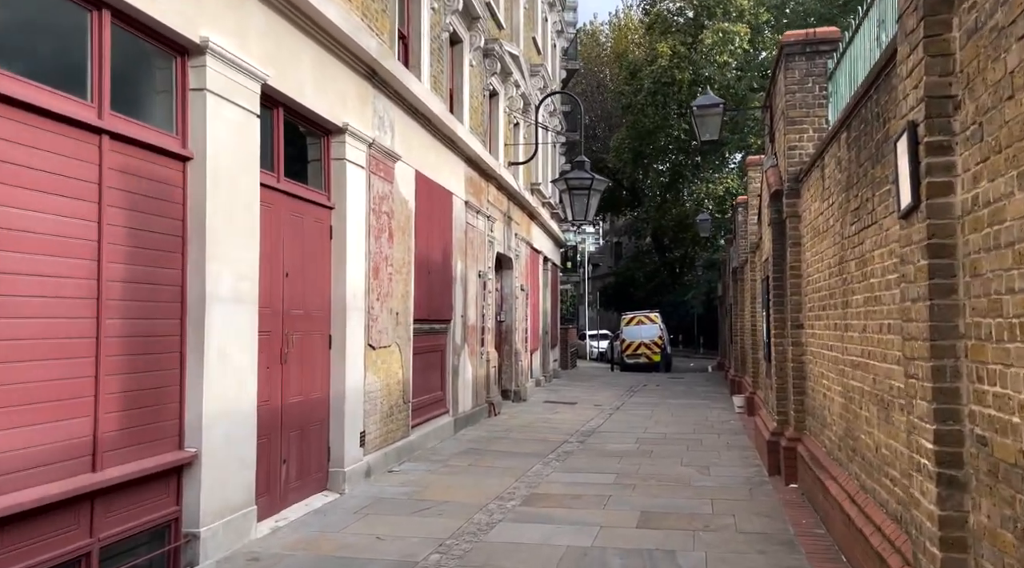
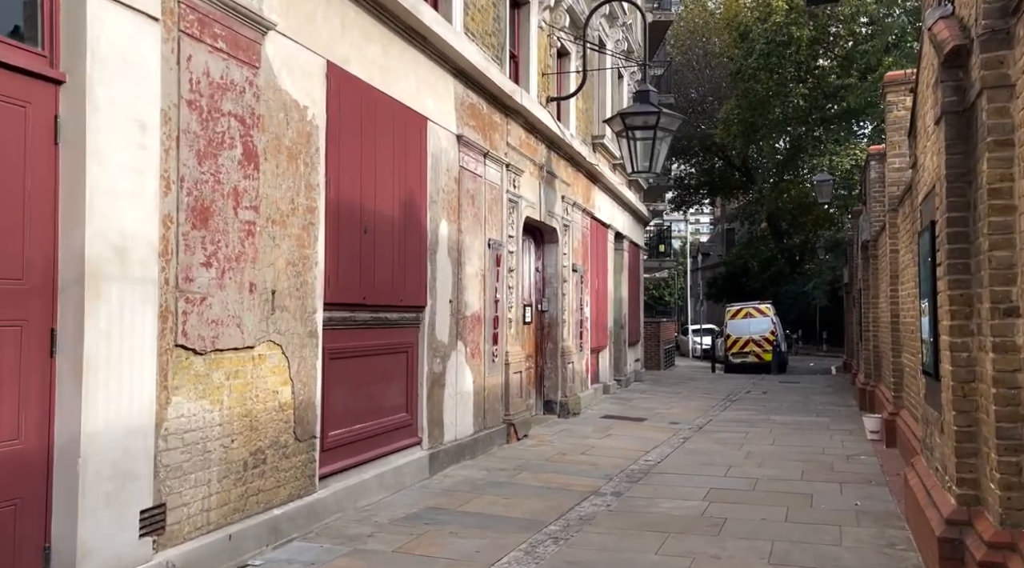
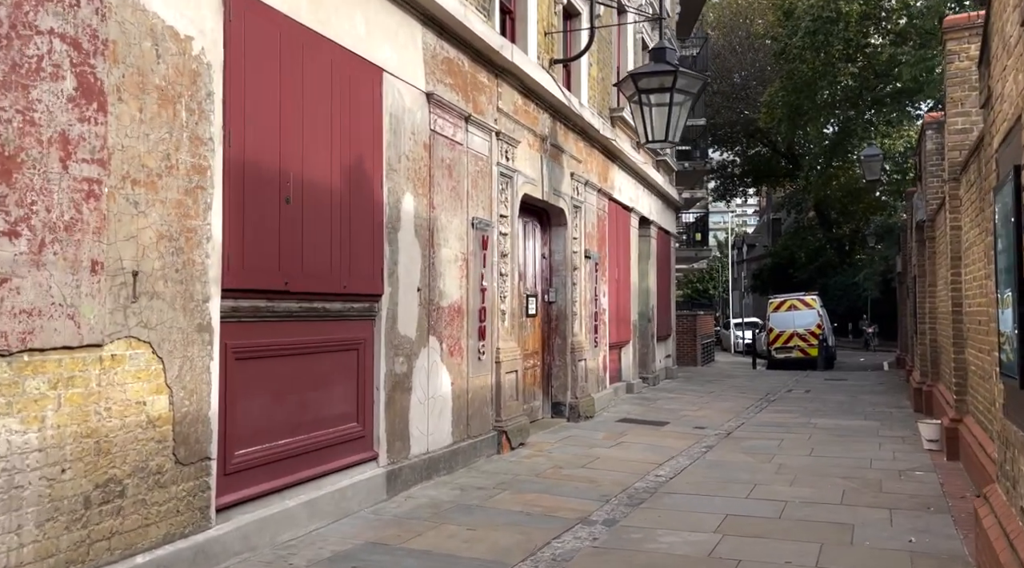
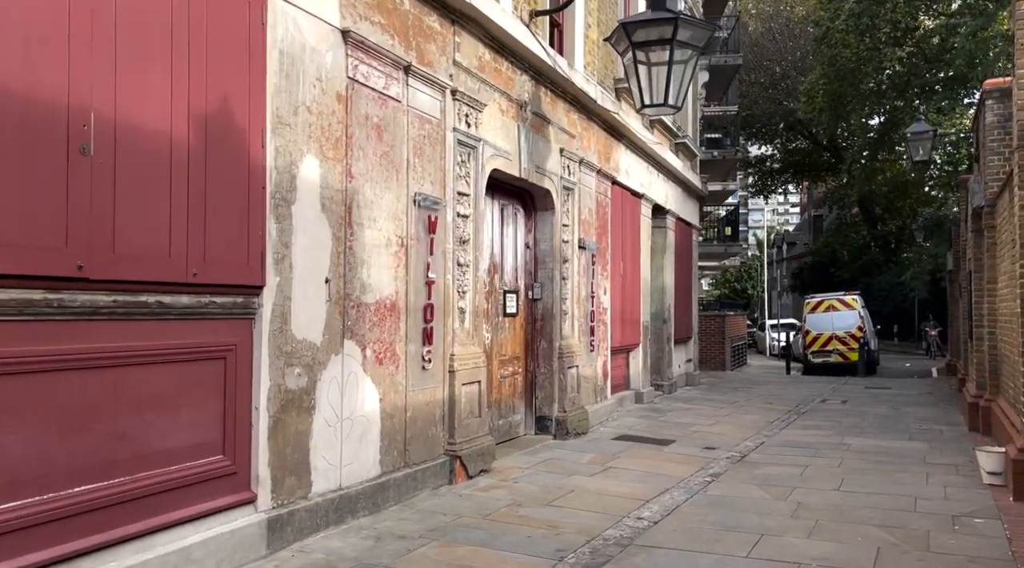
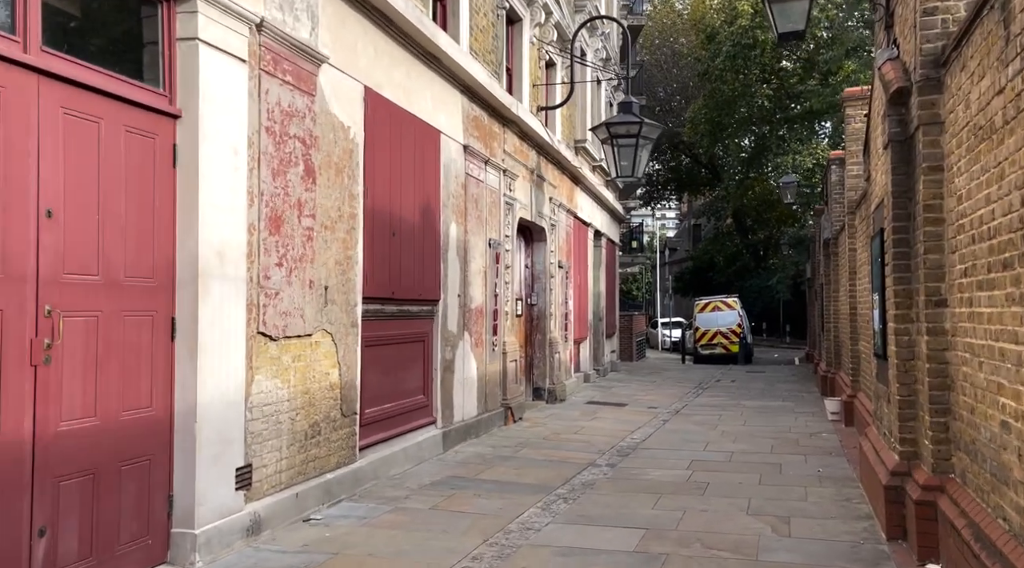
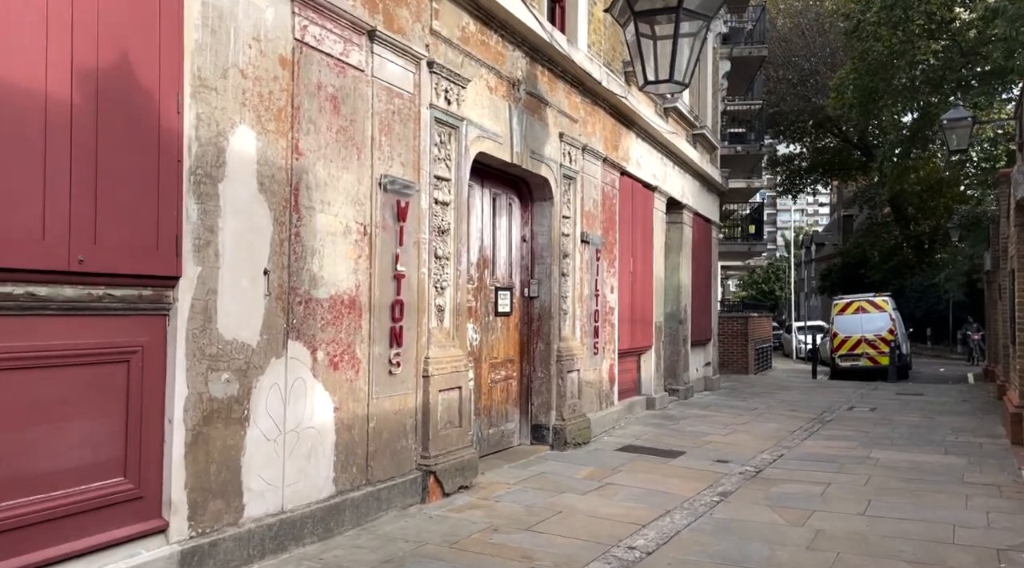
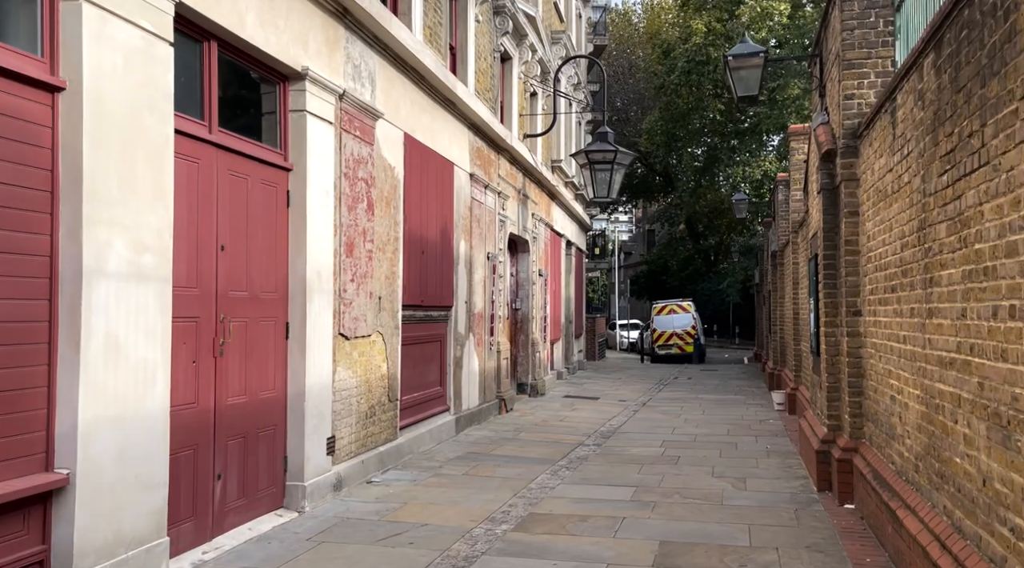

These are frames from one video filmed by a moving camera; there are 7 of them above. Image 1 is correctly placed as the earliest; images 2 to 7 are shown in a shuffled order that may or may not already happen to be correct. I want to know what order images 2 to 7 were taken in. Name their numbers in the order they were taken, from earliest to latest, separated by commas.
7, 5, 2, 3, 4, 6
